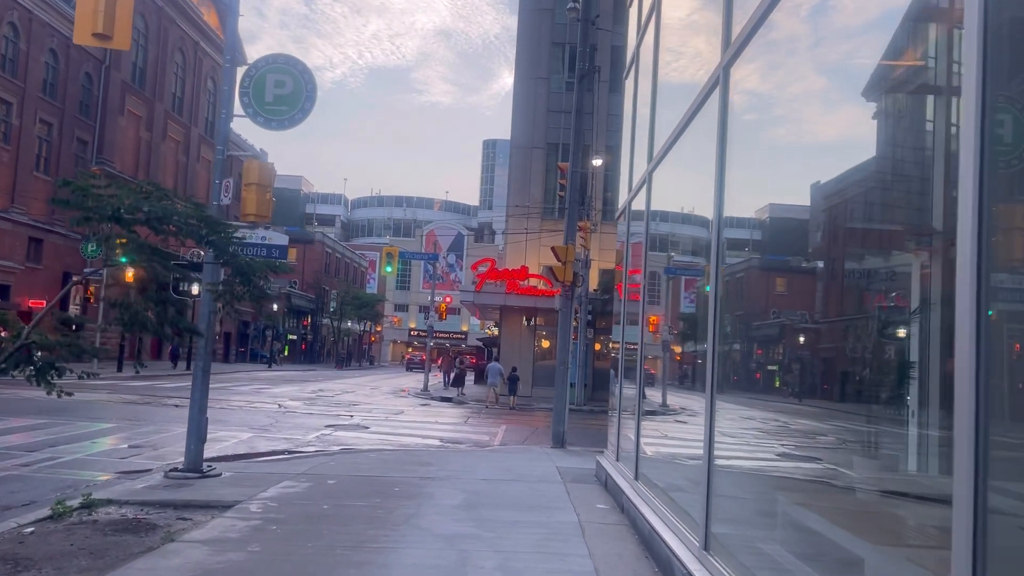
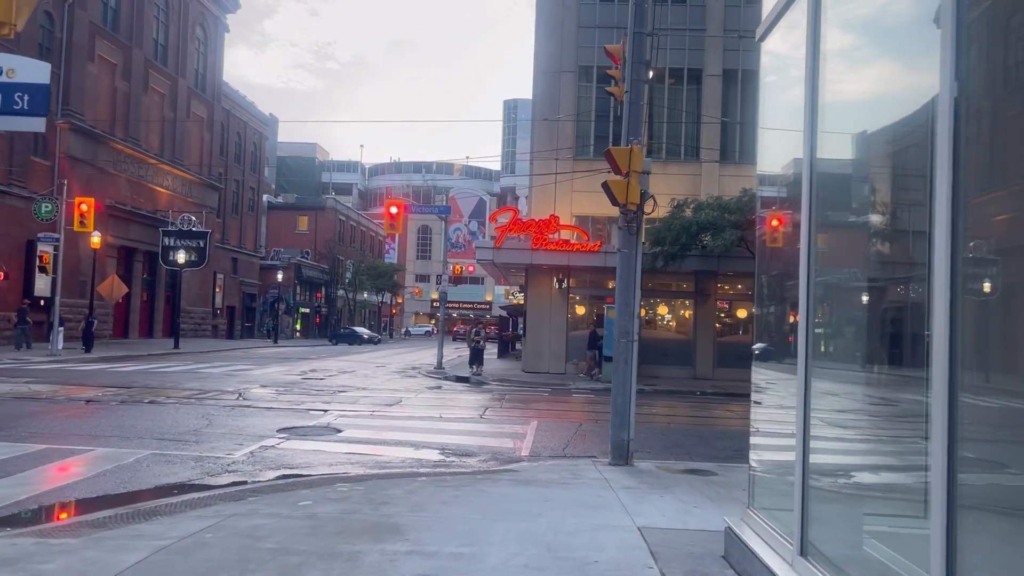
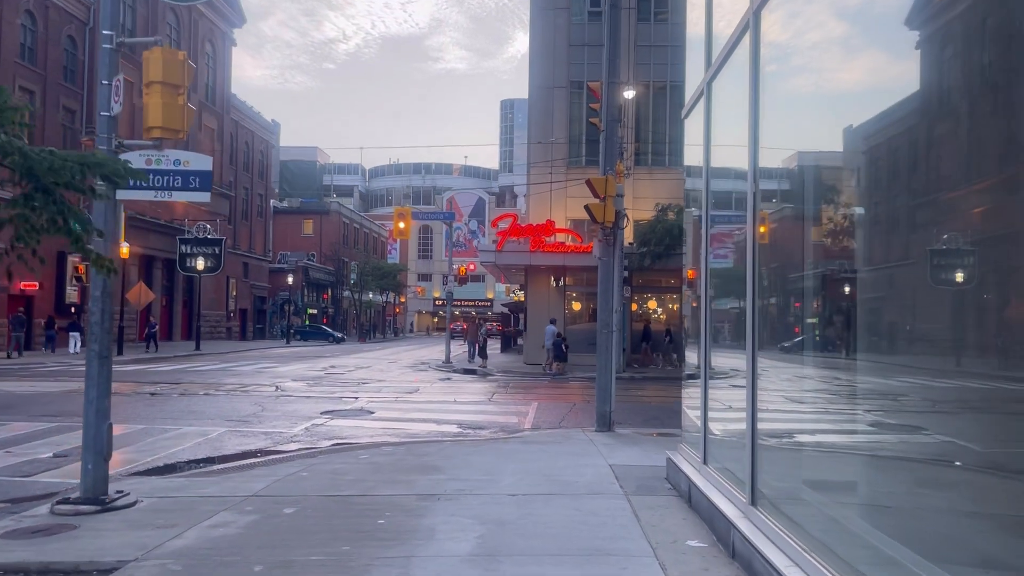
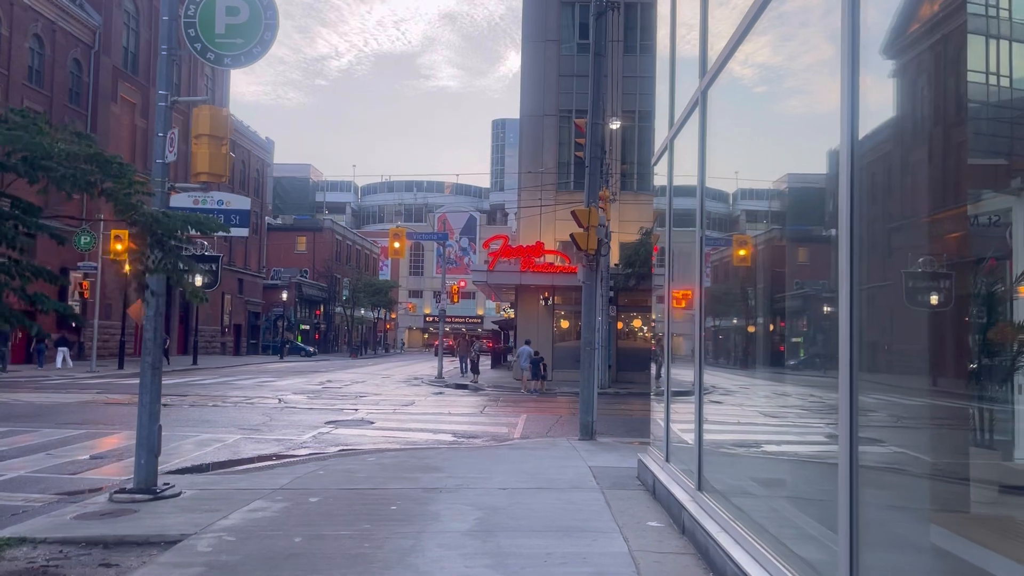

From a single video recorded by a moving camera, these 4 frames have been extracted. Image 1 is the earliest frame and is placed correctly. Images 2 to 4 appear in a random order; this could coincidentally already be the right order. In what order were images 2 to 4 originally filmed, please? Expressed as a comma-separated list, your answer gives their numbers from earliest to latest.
4, 3, 2
